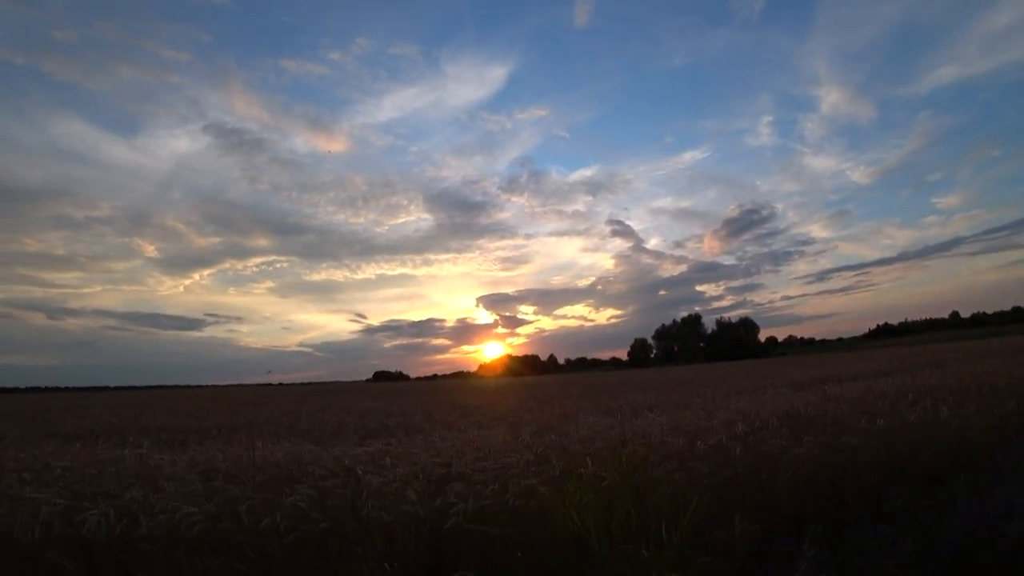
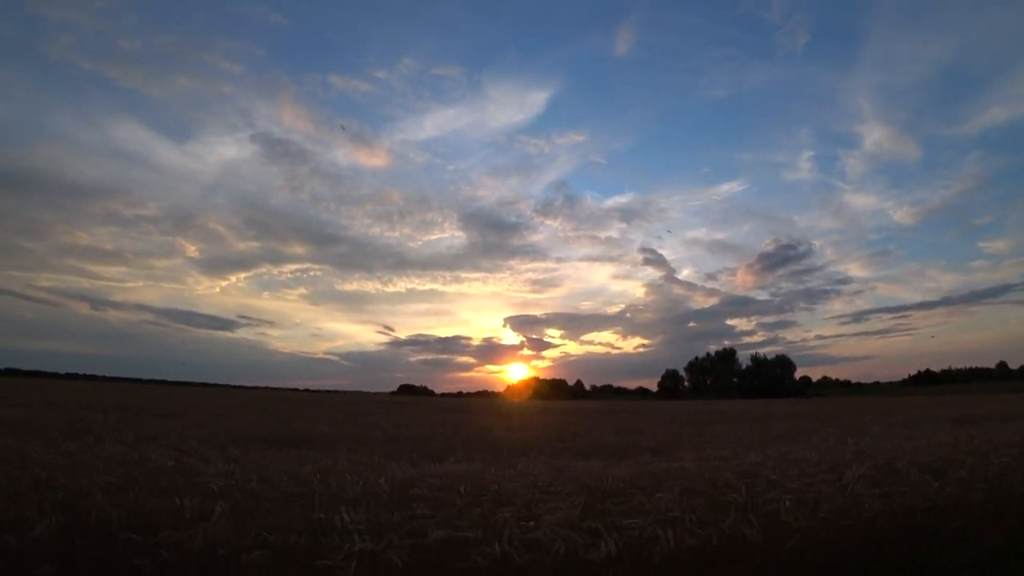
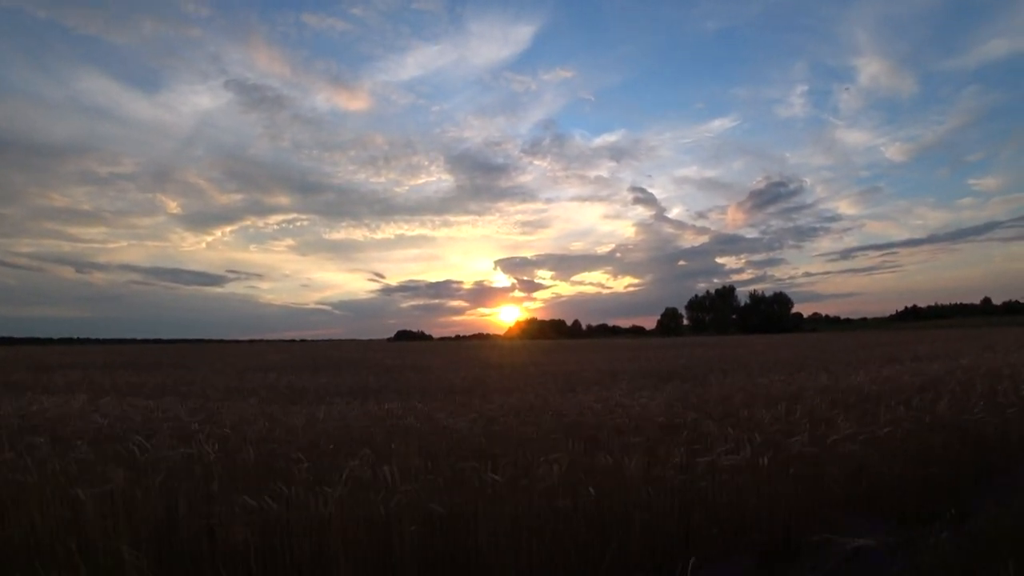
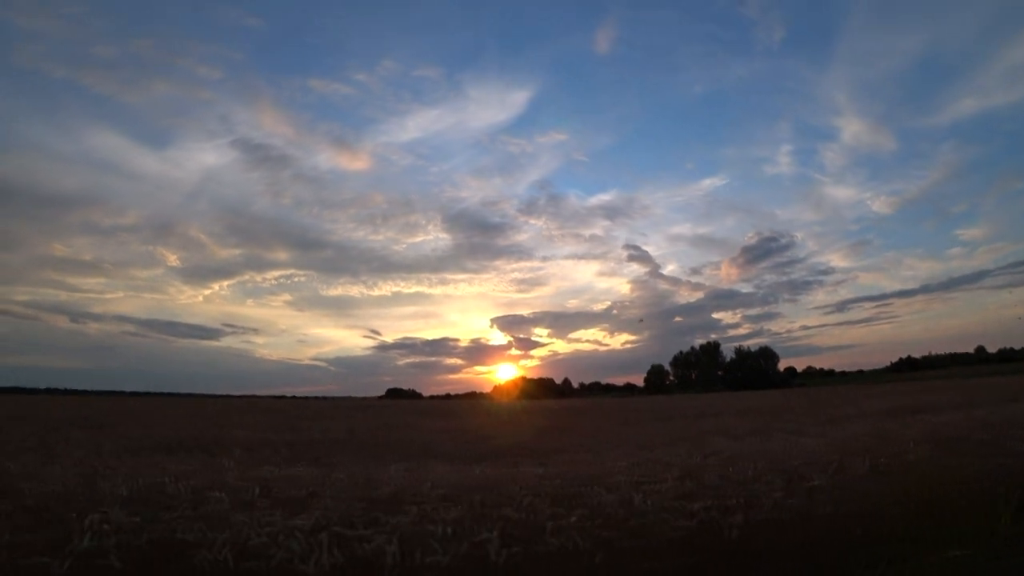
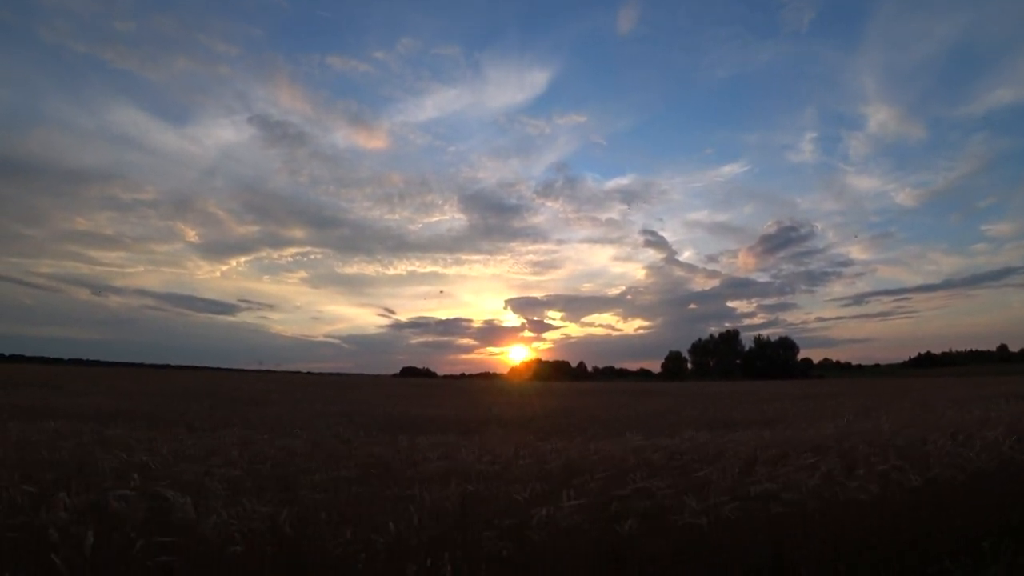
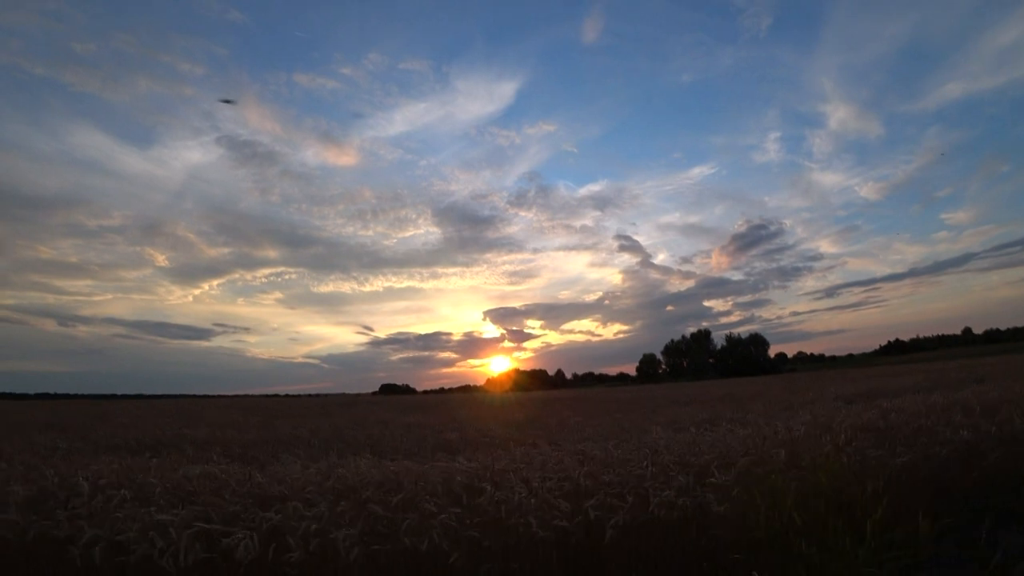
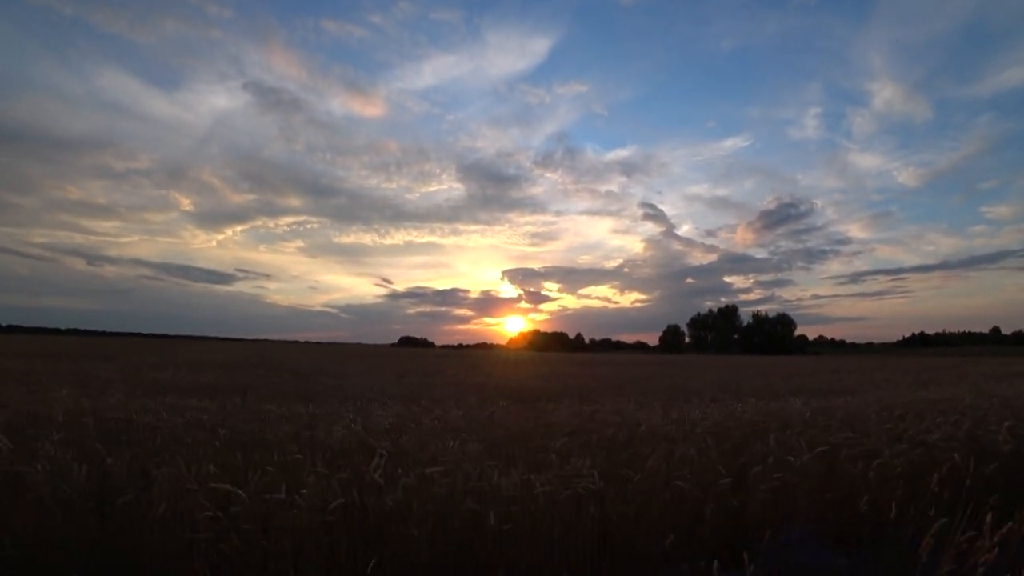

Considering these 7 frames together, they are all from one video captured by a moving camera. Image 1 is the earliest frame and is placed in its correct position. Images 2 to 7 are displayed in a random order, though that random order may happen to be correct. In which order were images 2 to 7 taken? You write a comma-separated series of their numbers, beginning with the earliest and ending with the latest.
6, 4, 2, 5, 7, 3
